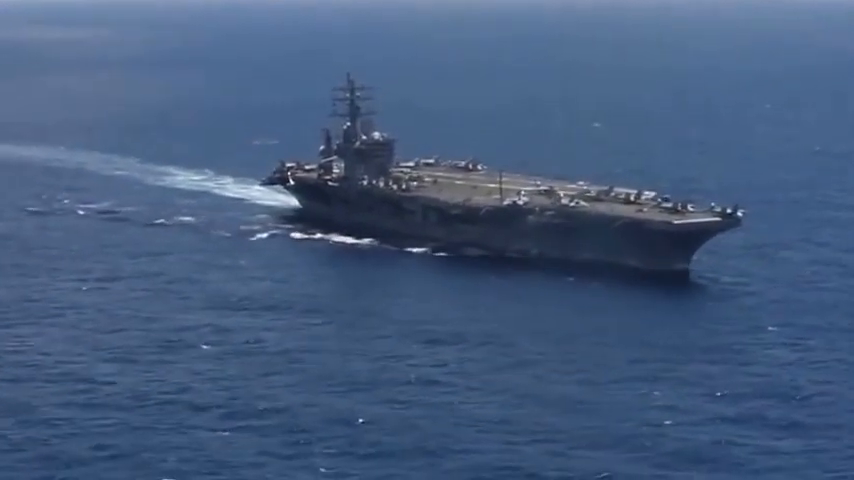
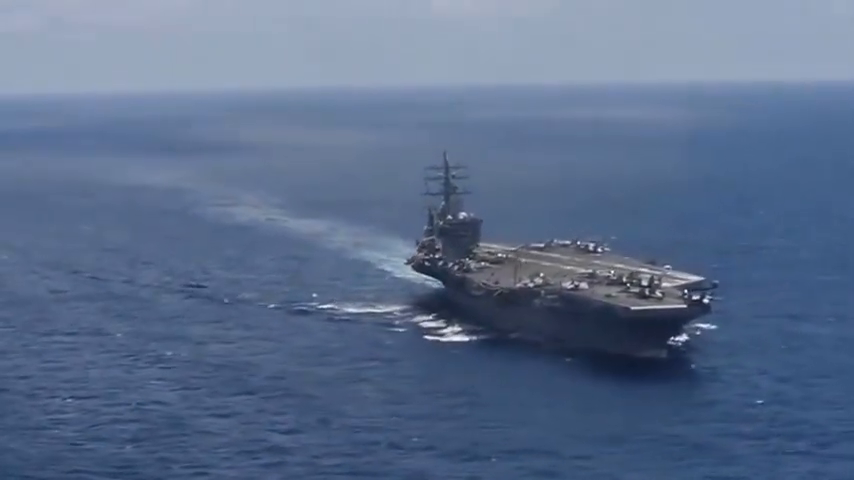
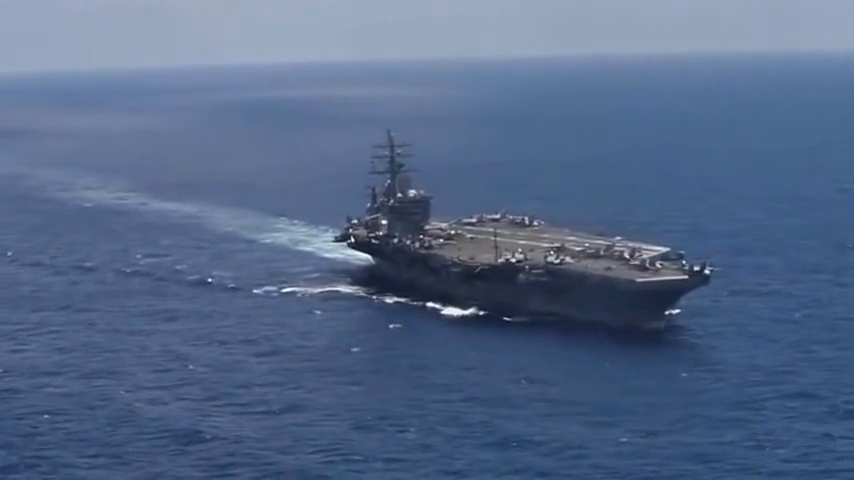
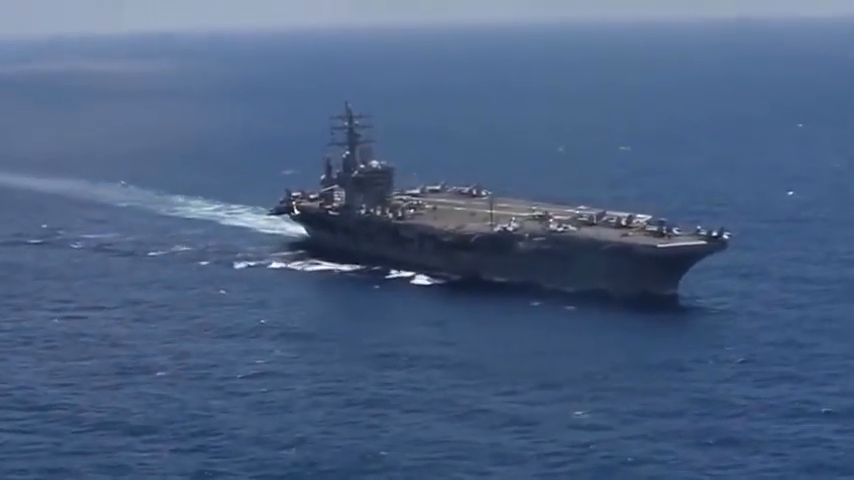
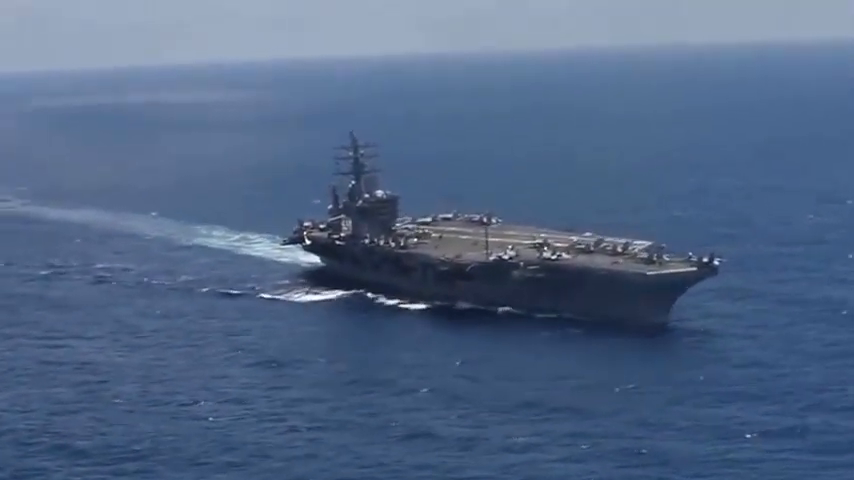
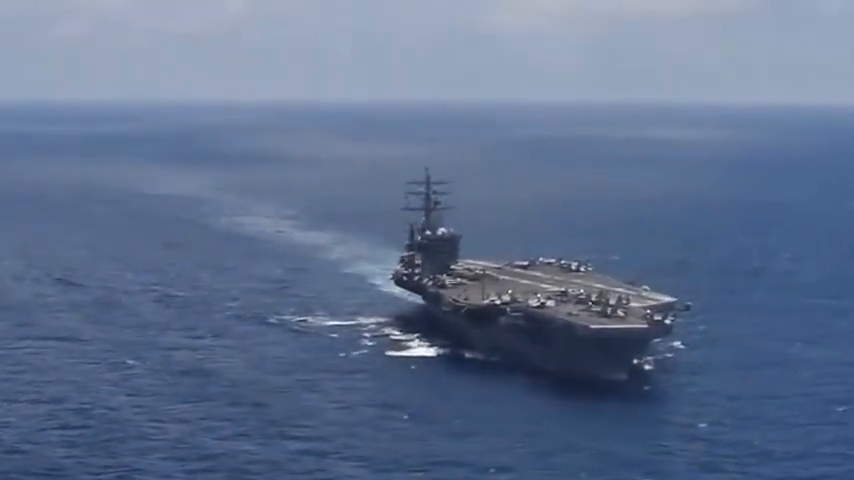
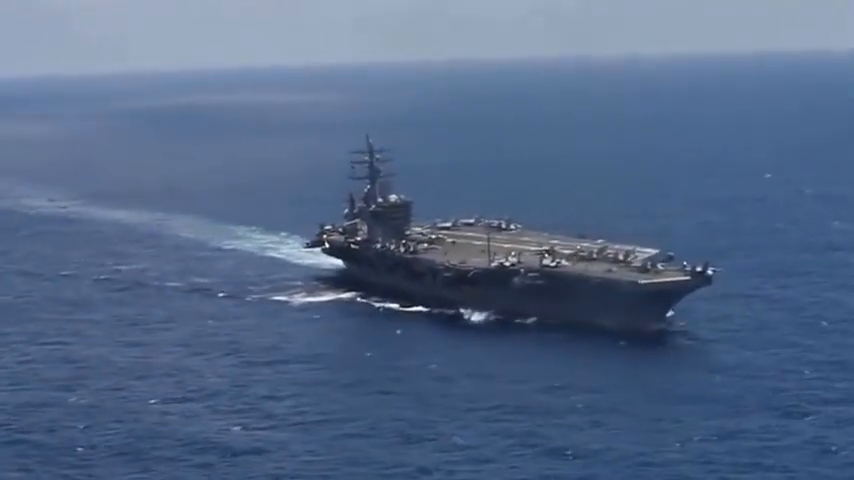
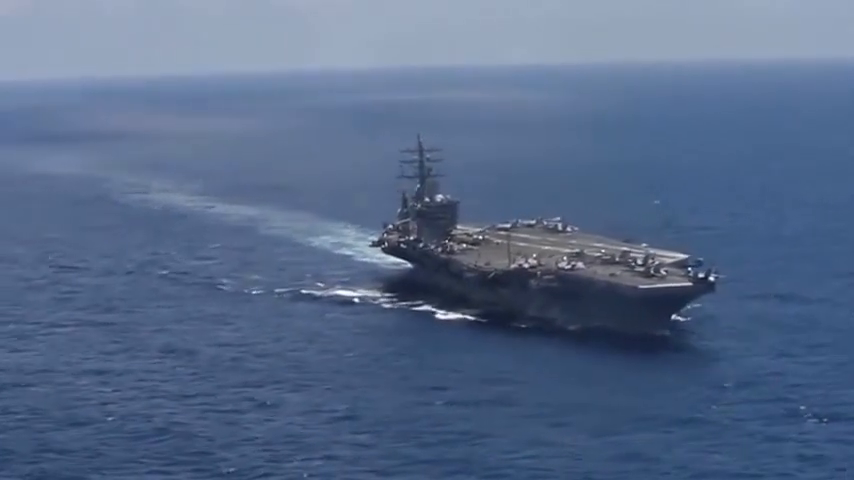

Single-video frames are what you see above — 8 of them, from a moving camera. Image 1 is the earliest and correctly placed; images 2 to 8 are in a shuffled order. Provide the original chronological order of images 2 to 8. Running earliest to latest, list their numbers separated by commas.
4, 5, 7, 3, 8, 2, 6
